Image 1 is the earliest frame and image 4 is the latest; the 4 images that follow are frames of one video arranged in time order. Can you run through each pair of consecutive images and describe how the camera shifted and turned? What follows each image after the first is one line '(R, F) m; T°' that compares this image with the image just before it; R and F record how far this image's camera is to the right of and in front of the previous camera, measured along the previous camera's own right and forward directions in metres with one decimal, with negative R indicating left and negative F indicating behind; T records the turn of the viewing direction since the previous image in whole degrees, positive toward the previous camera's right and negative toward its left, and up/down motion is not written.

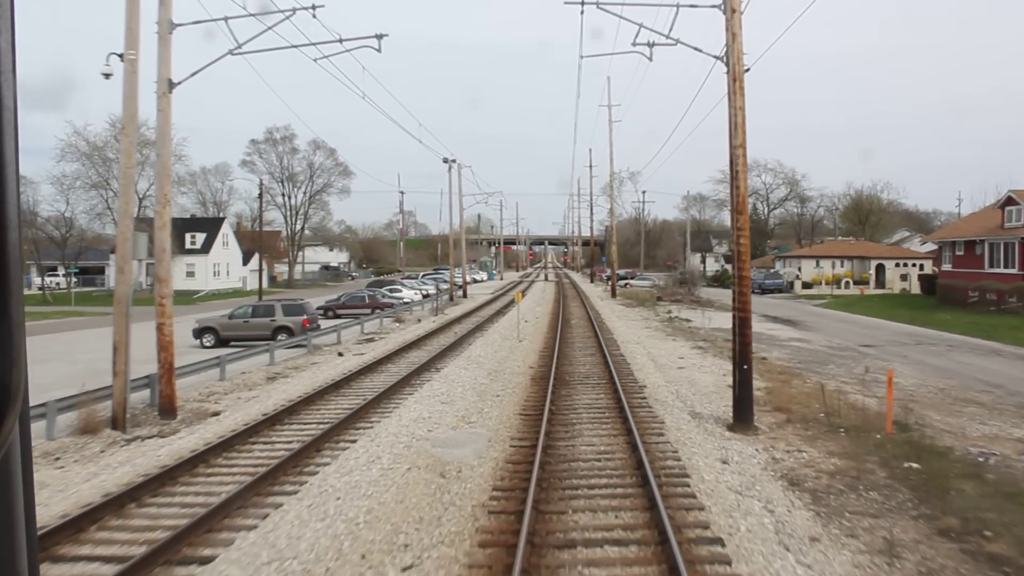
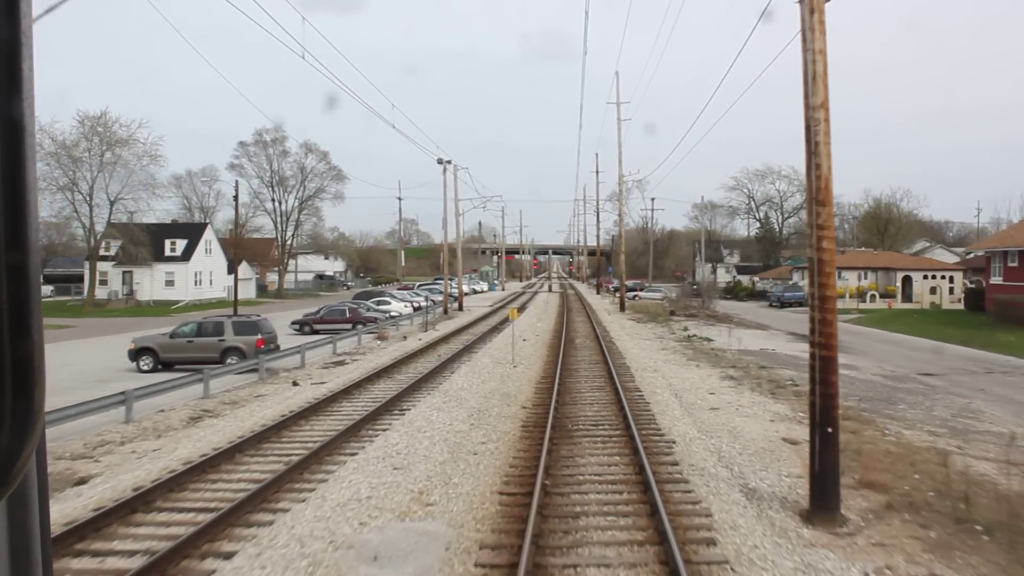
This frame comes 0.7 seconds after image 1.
(+0.2, +3.5) m; 0°
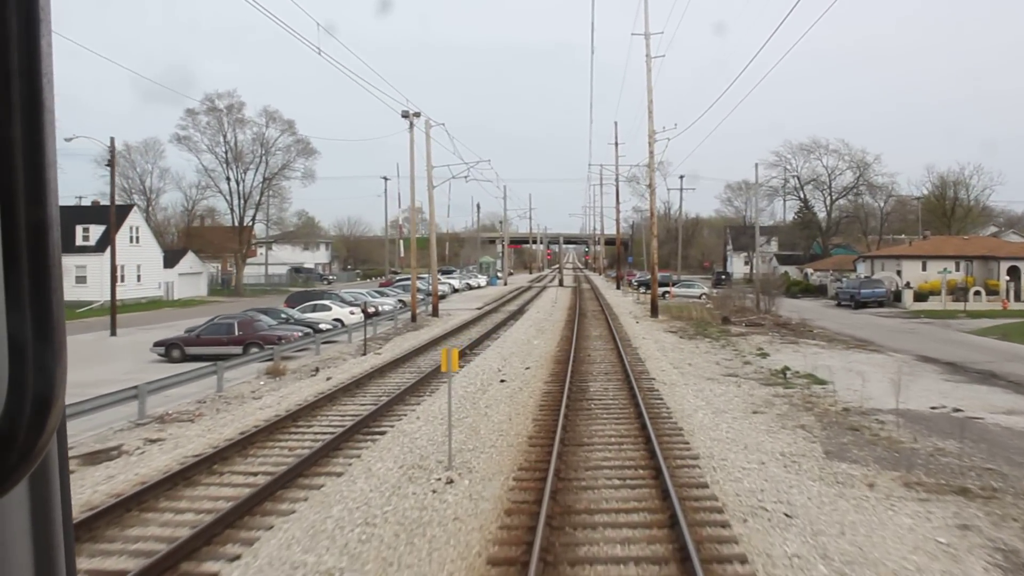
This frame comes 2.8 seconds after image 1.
(+0.6, +10.8) m; -1°
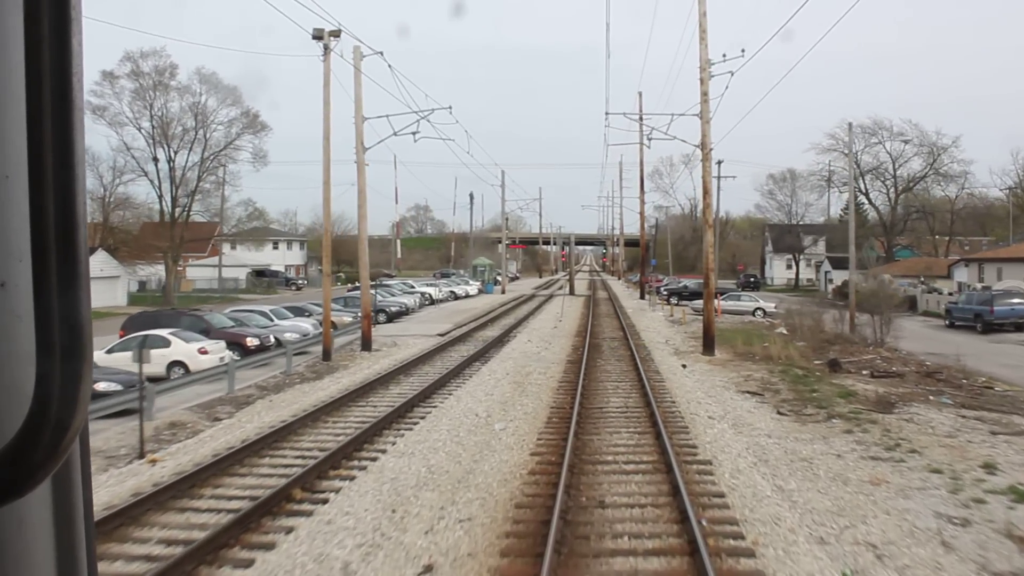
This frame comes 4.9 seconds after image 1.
(+0.8, +11.0) m; -1°
